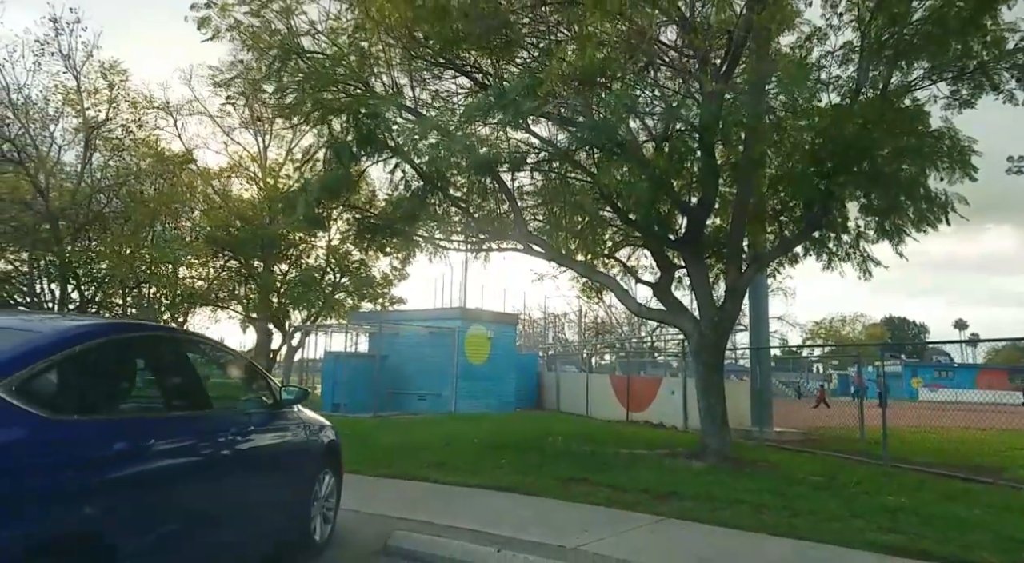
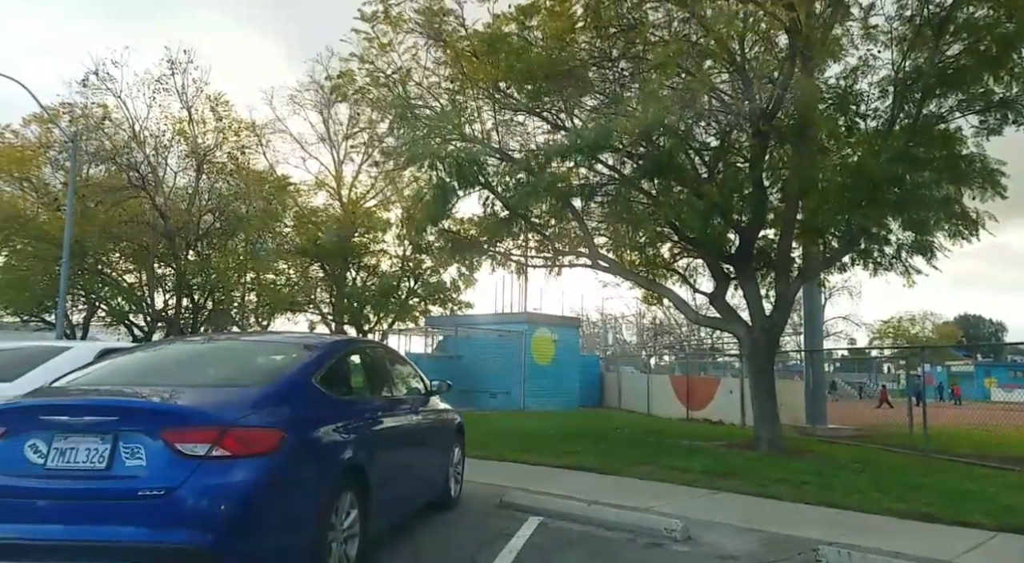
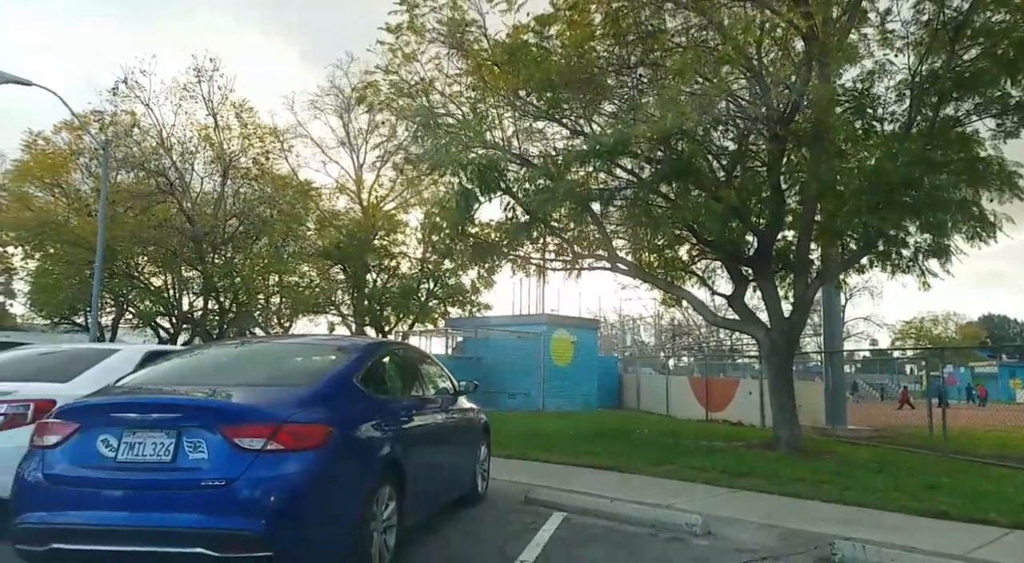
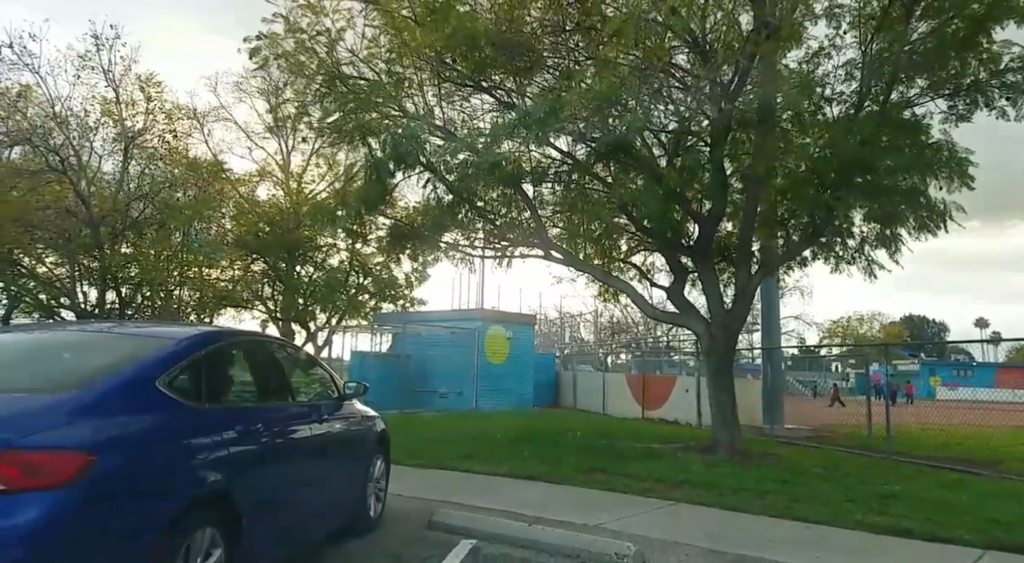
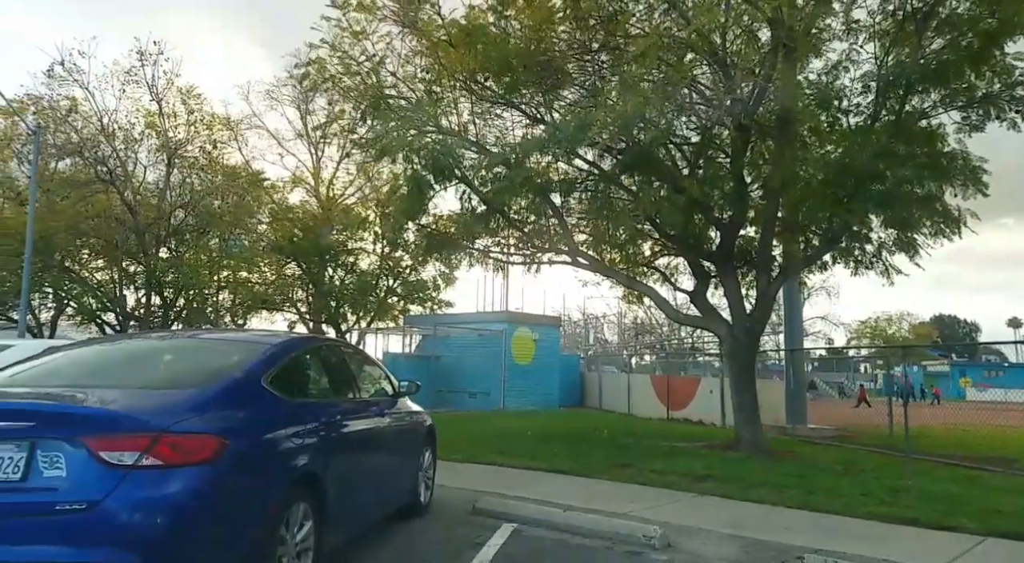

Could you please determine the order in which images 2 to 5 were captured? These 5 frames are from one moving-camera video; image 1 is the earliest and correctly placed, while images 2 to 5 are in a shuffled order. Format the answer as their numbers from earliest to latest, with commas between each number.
4, 5, 2, 3
